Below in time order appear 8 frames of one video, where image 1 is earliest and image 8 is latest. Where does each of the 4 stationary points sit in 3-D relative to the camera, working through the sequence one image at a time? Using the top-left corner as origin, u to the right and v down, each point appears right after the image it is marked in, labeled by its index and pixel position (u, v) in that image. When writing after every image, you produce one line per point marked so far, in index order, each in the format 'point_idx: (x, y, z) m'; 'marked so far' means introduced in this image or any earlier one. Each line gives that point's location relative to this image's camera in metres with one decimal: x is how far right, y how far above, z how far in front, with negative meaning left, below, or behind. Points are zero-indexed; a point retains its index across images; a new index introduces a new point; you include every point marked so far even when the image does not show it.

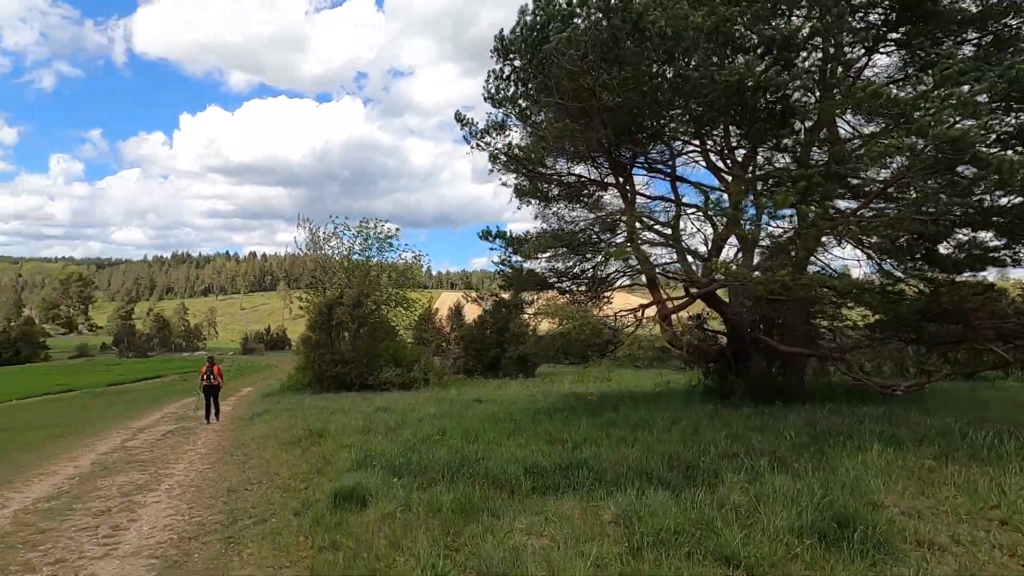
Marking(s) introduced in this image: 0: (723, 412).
0: (+4.1, -2.4, +10.6) m
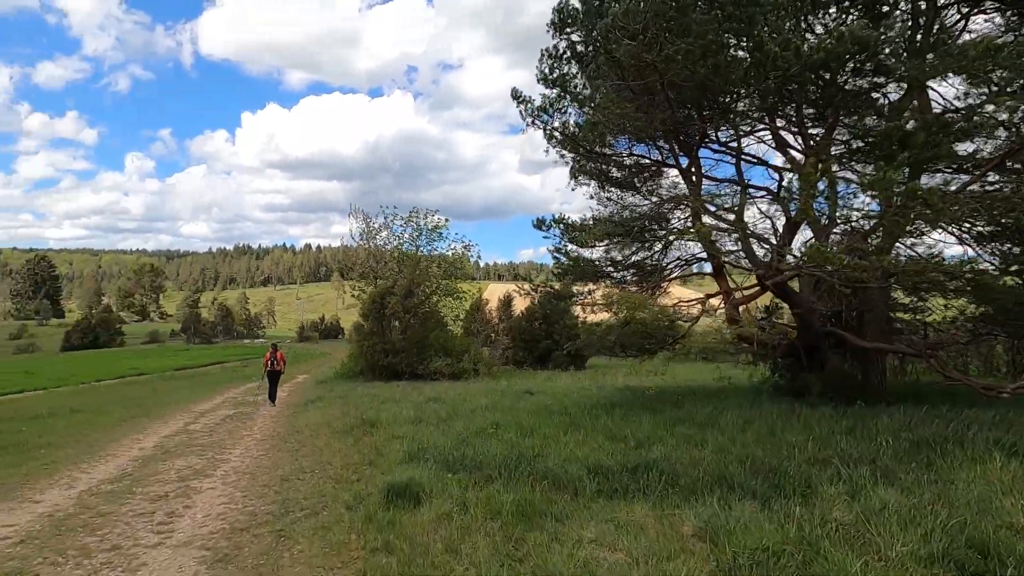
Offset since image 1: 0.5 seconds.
0: (+5.2, -2.2, +9.7) m
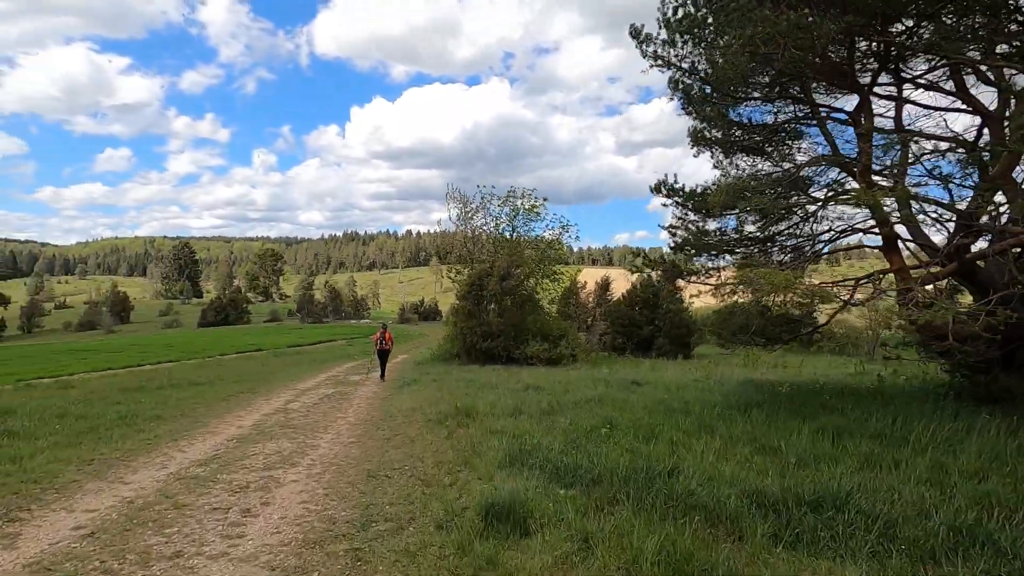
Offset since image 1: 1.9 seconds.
0: (+6.9, -1.9, +7.4) m
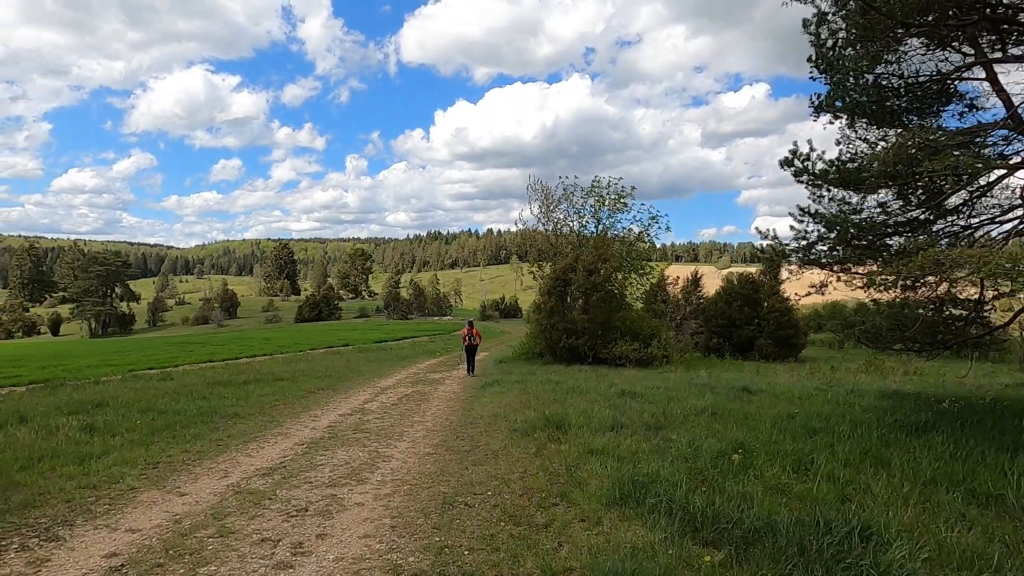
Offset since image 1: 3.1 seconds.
0: (+8.0, -1.7, +4.9) m
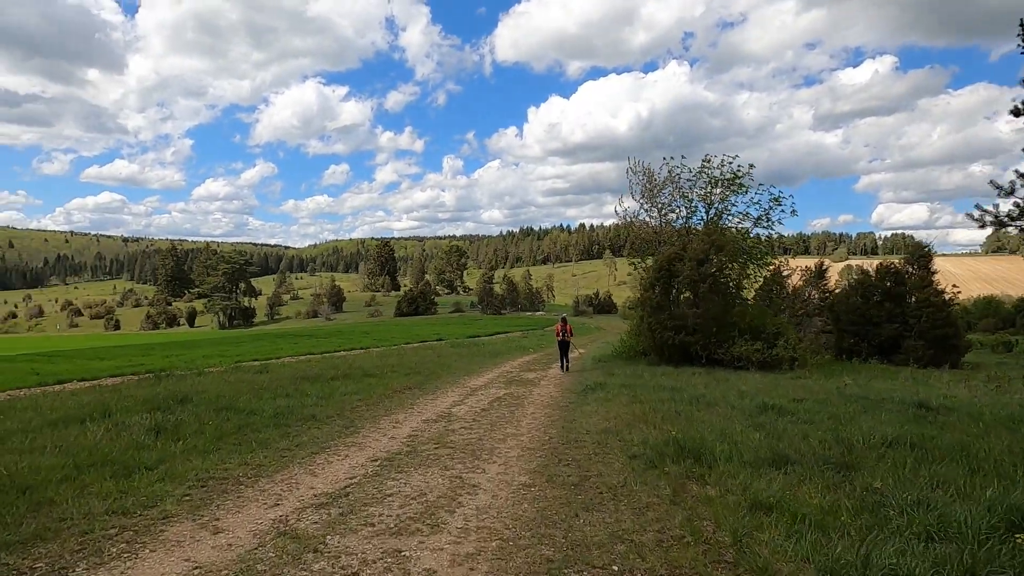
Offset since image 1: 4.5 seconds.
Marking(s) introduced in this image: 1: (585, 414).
0: (+8.7, -1.6, +1.6) m
1: (+1.4, -2.4, +10.1) m
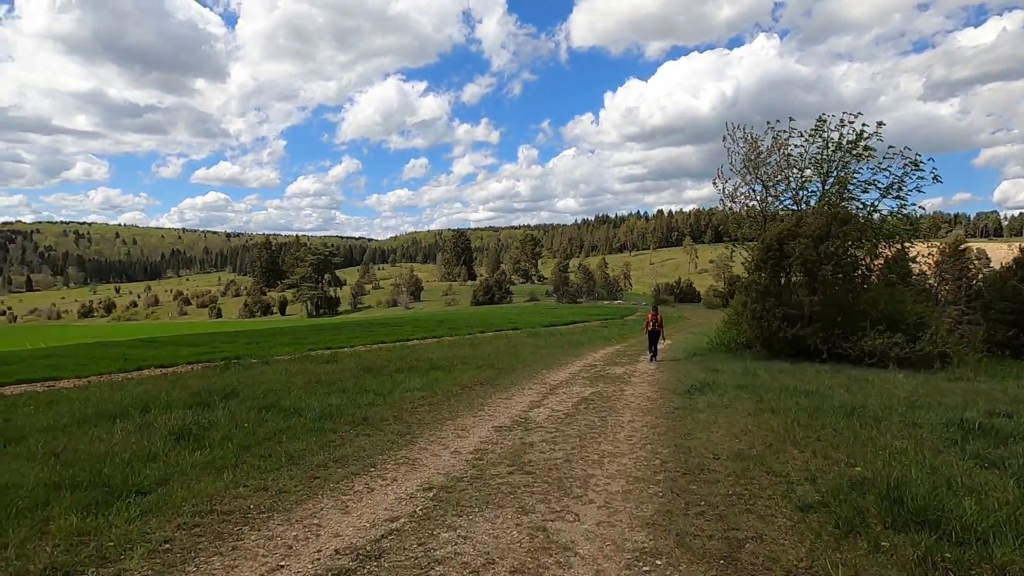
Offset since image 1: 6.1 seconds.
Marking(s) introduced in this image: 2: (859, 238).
0: (+8.8, -1.3, -1.7) m
1: (+2.7, -2.0, +7.8) m
2: (+12.1, +1.8, +18.7) m
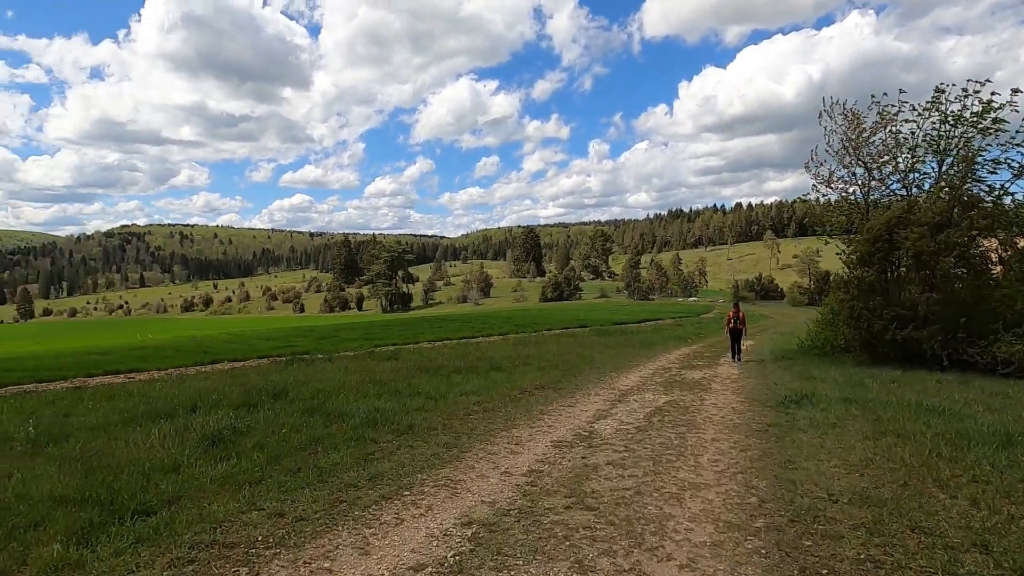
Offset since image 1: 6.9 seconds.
0: (+8.3, -1.4, -3.8) m
1: (+3.5, -1.9, +6.4) m
2: (+14.2, +1.9, +16.0) m
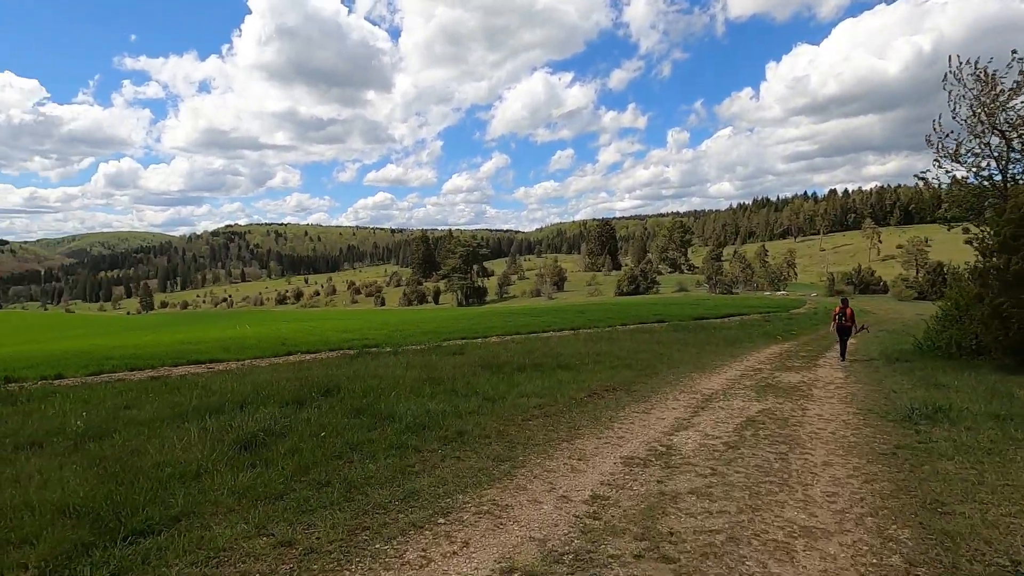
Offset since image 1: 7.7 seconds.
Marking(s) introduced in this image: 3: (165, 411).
0: (+7.4, -1.3, -5.9) m
1: (+4.0, -1.8, +4.9) m
2: (+16.0, +2.1, +12.9) m
3: (-5.2, -1.8, +8.0) m
